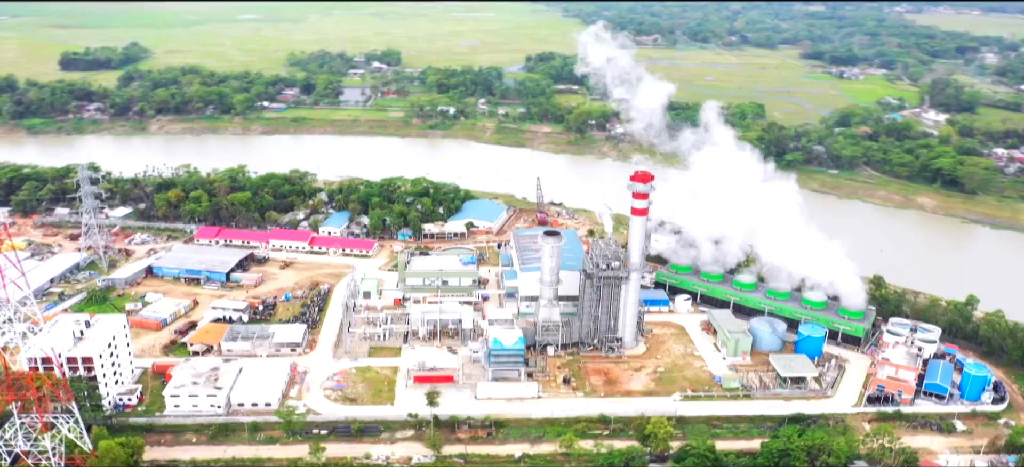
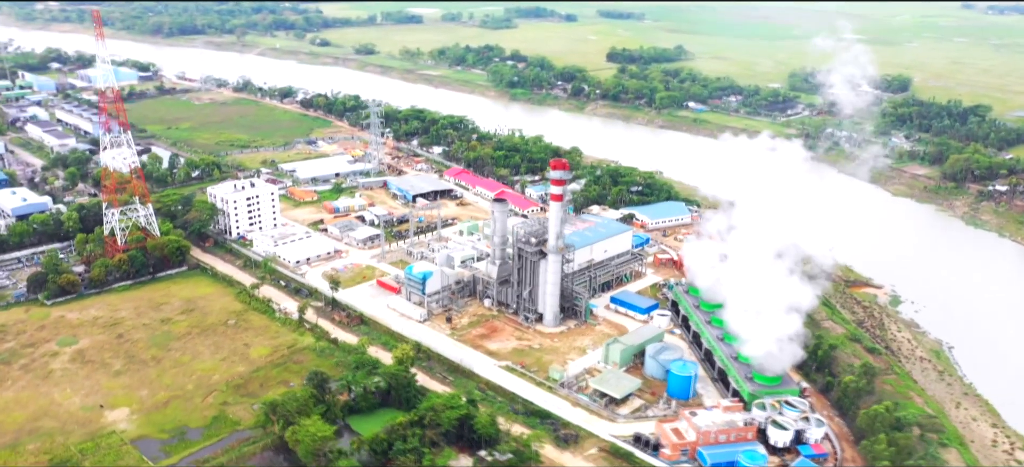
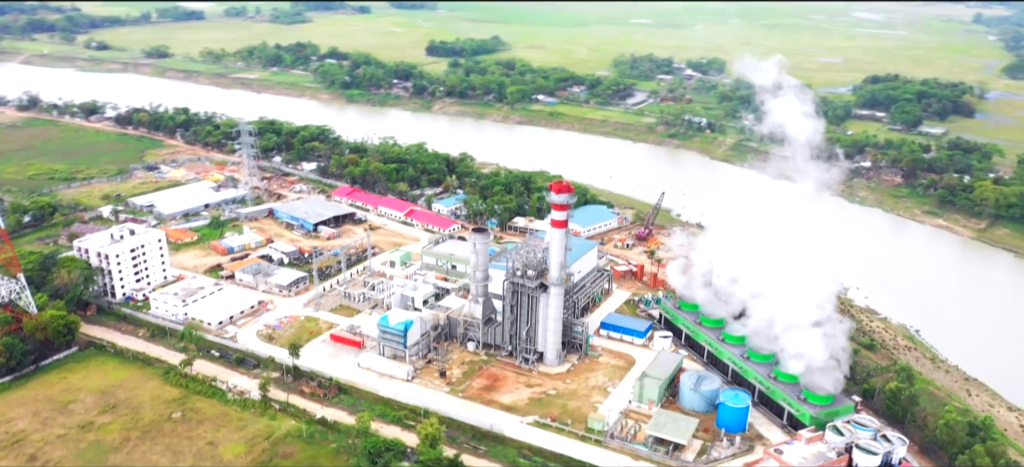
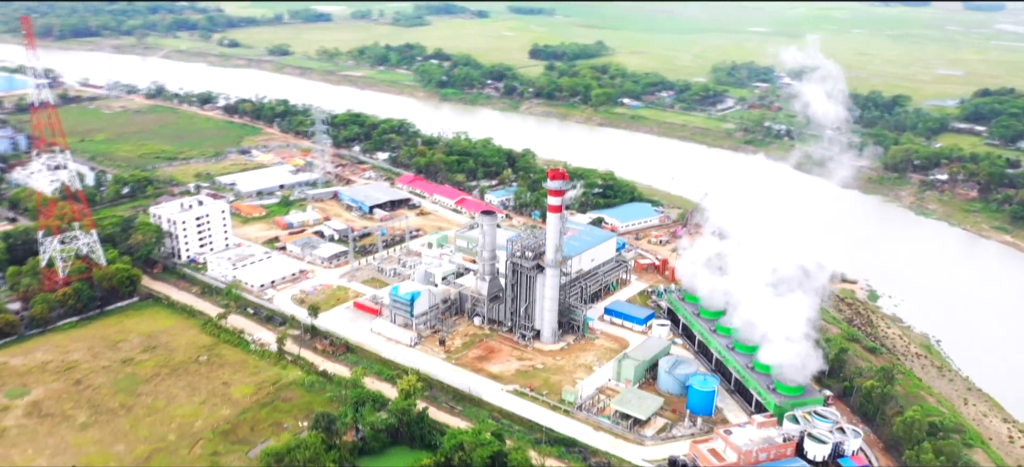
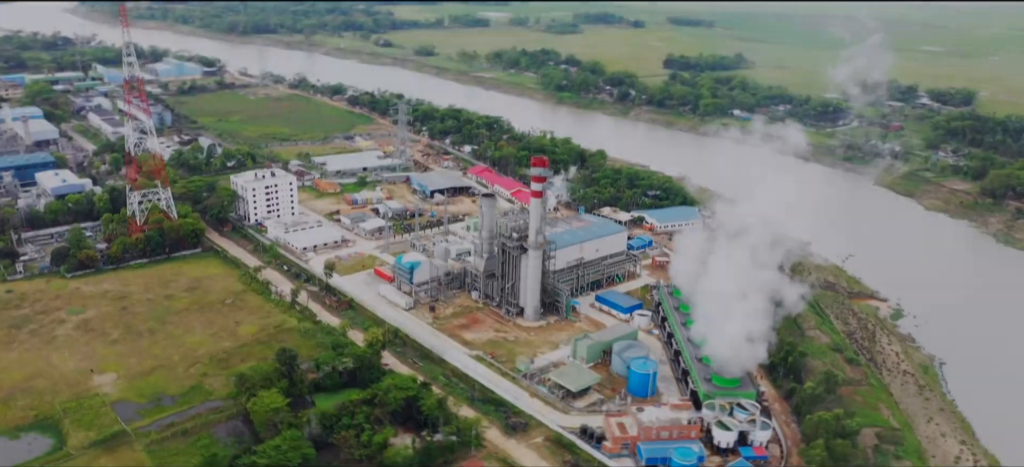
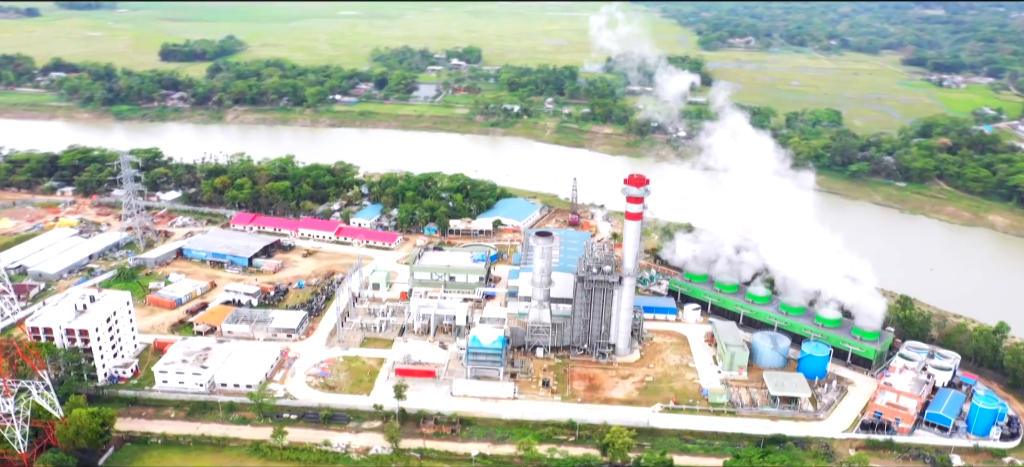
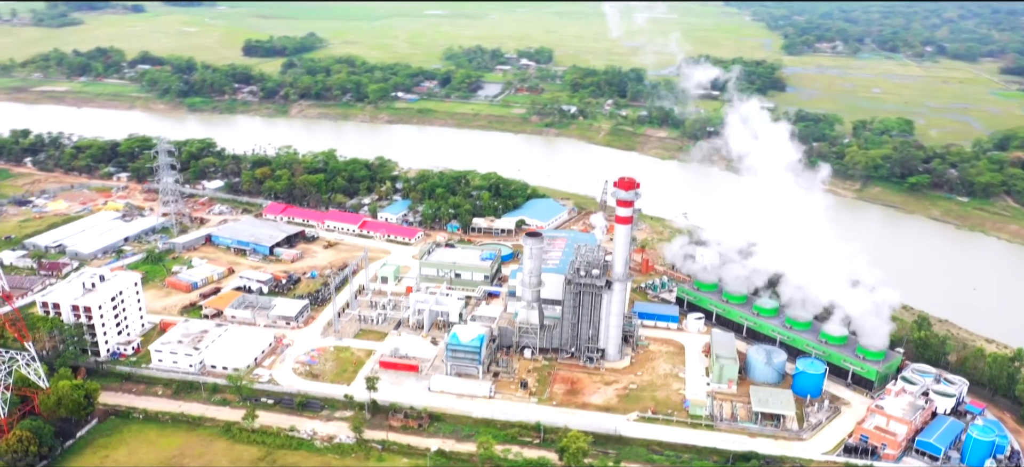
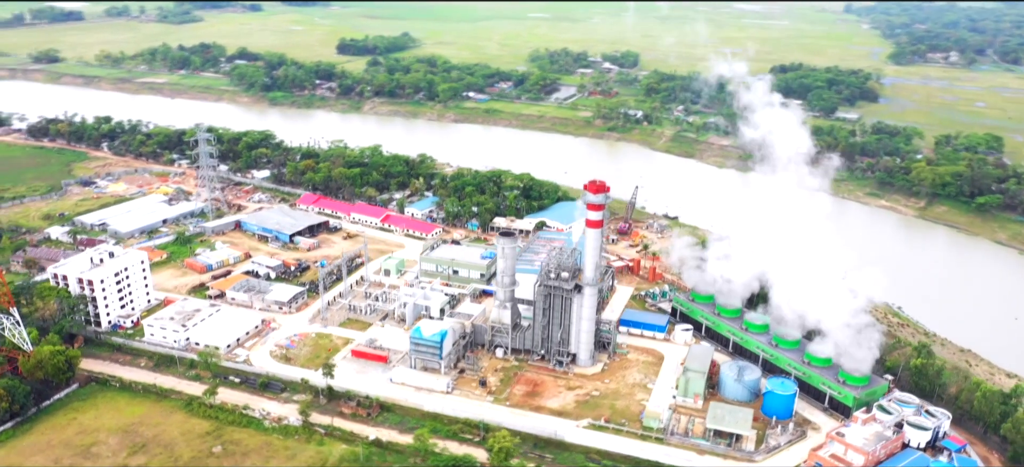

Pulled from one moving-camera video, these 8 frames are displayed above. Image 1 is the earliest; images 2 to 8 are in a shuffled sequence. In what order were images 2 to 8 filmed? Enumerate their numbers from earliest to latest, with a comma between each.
6, 7, 8, 3, 4, 2, 5
